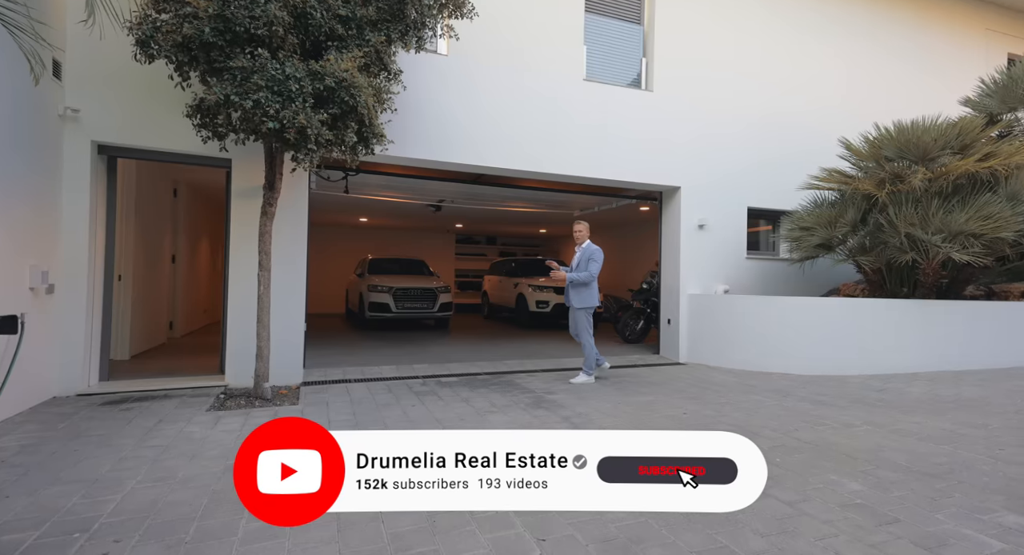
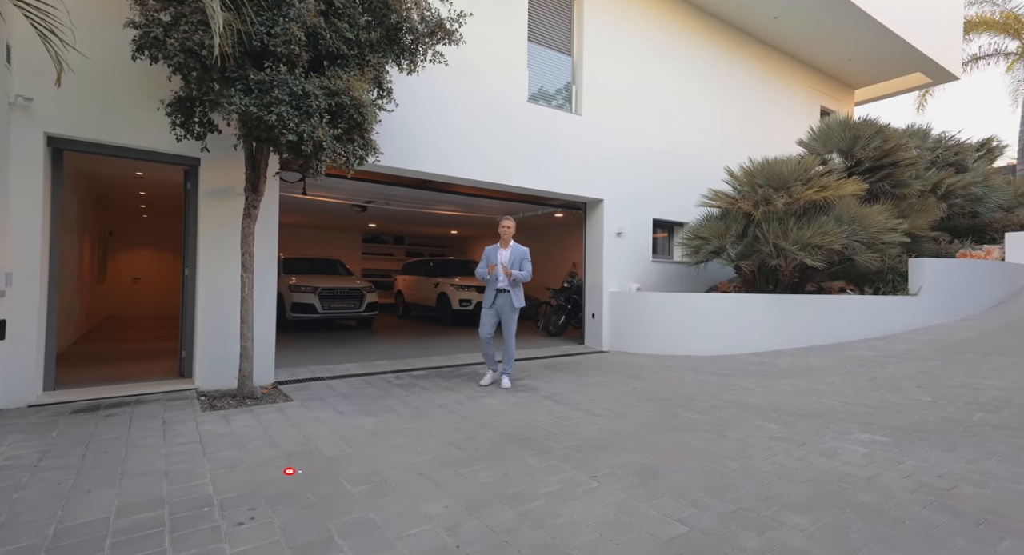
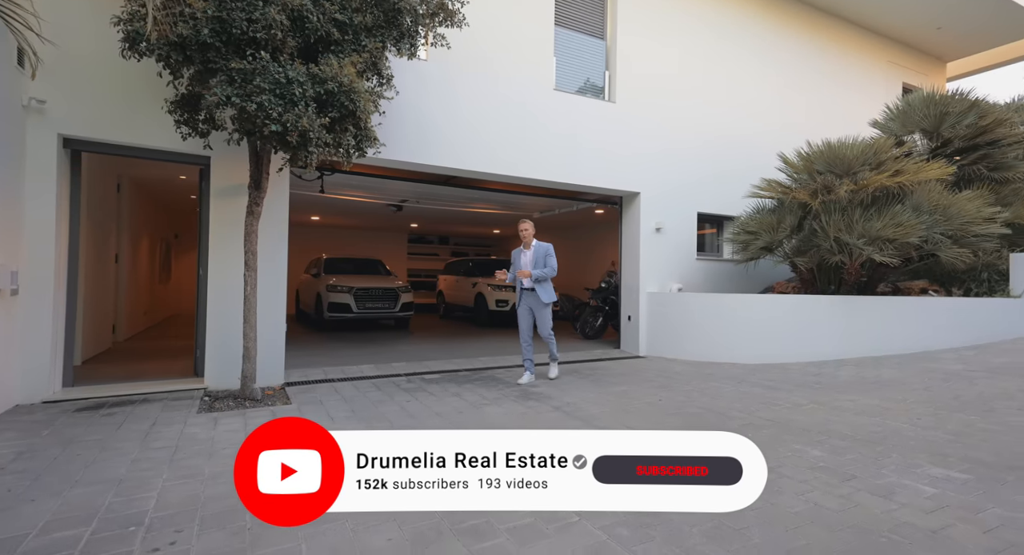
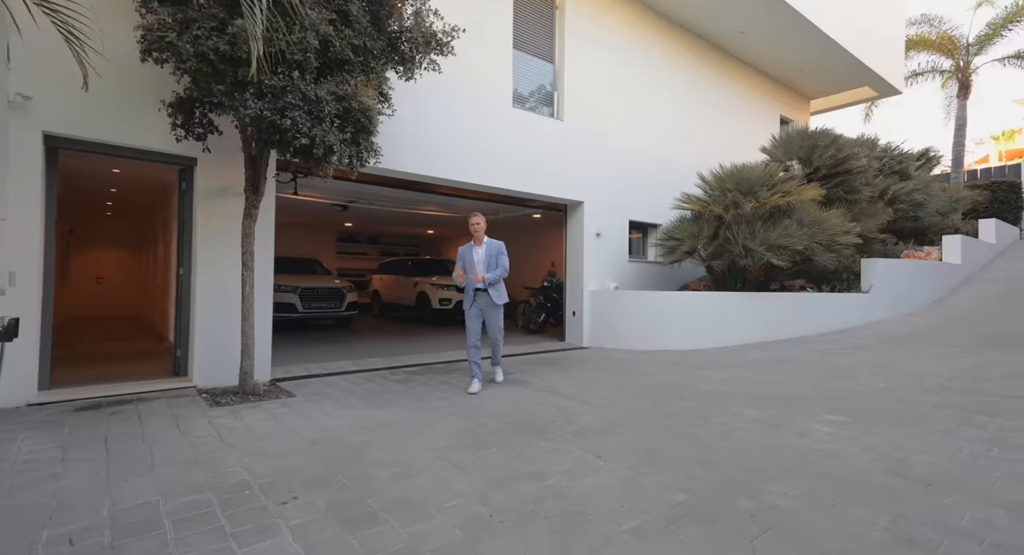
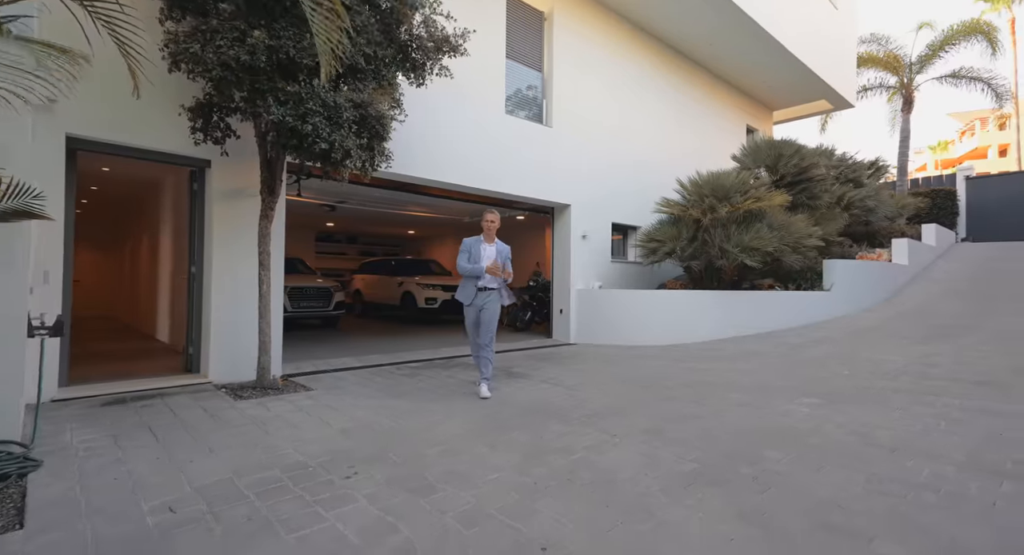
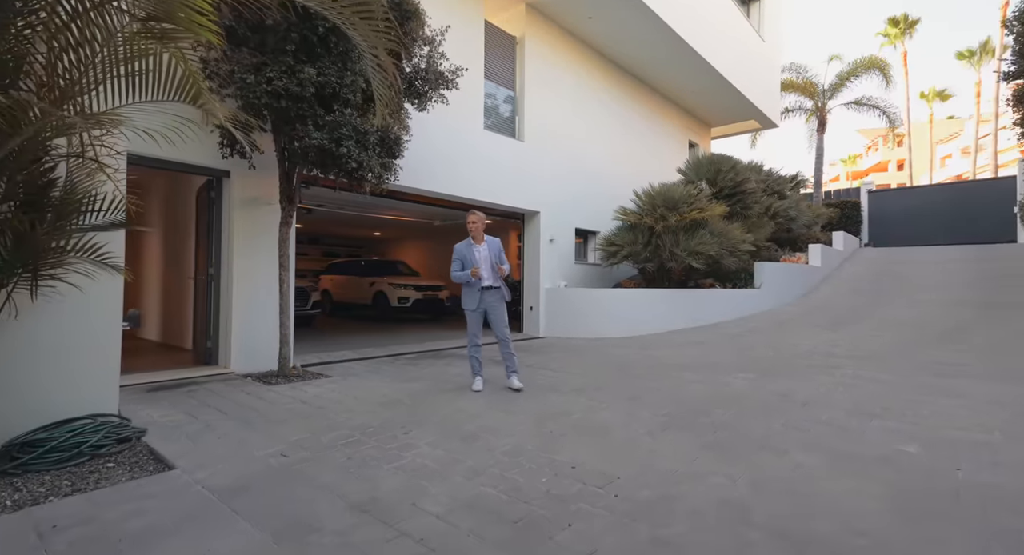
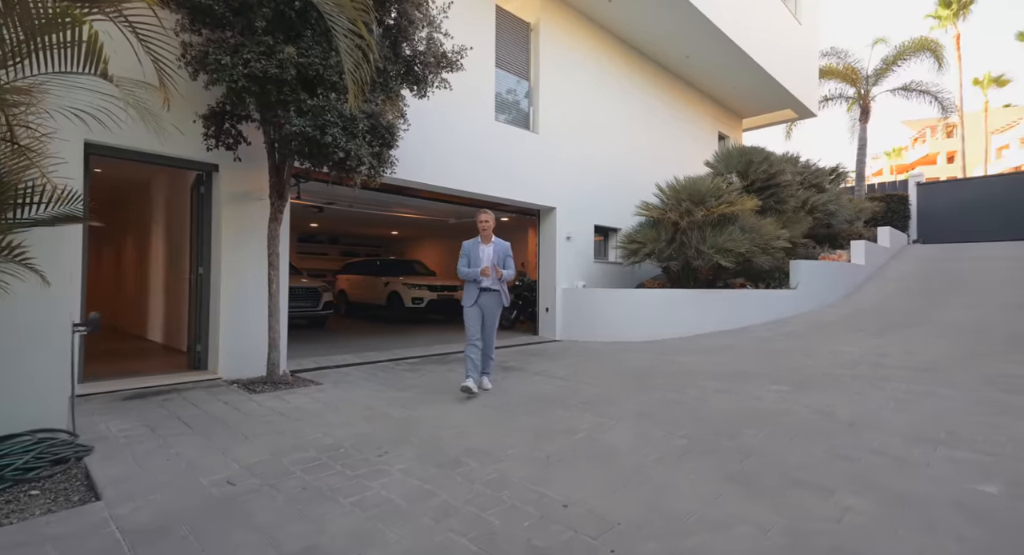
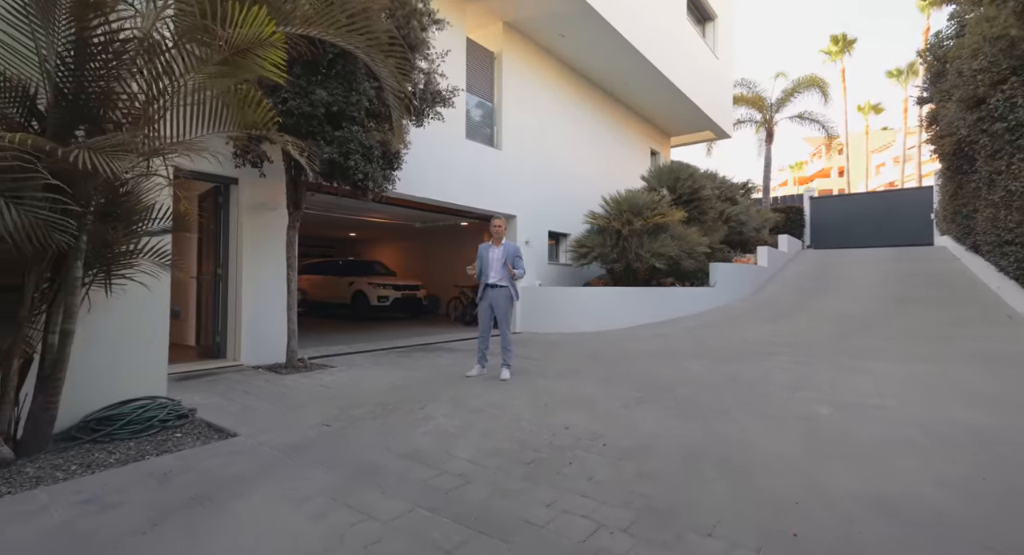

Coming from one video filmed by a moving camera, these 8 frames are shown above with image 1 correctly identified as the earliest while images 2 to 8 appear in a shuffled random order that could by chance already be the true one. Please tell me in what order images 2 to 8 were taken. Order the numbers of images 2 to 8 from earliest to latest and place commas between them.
3, 2, 4, 5, 7, 6, 8
